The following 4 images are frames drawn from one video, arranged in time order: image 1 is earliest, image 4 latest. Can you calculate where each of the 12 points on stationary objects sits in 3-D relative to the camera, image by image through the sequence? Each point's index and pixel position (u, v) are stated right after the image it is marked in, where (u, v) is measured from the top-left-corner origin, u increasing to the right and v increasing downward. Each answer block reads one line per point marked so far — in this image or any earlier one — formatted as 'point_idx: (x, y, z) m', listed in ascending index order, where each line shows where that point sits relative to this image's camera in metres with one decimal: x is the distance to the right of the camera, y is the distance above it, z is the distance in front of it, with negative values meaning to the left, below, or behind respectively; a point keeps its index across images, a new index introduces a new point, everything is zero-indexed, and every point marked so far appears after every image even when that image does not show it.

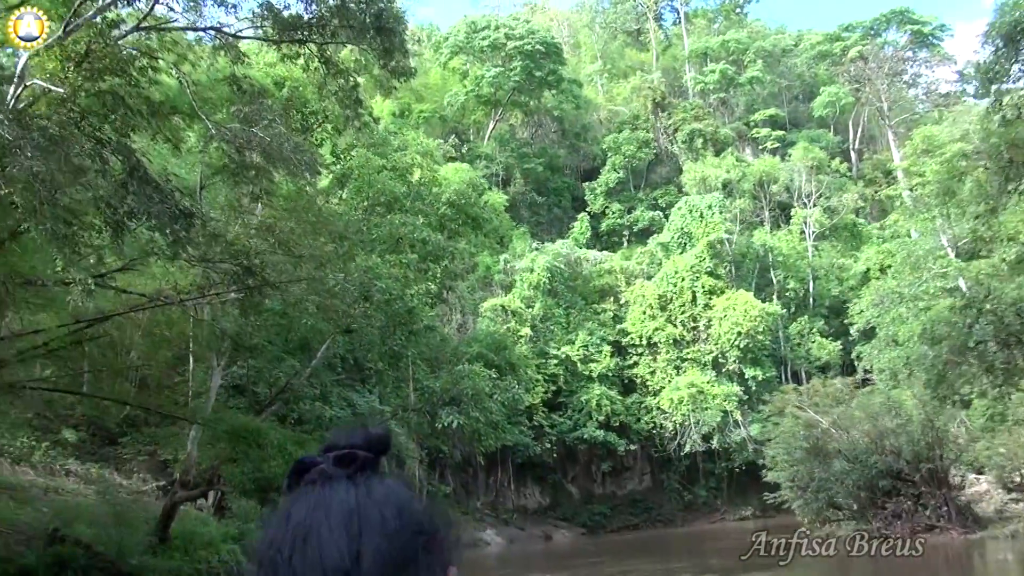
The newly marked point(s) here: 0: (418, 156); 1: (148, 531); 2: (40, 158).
0: (-1.4, +2.0, +12.2) m
1: (-5.2, -3.5, +11.5) m
2: (-2.9, +0.8, +4.9) m
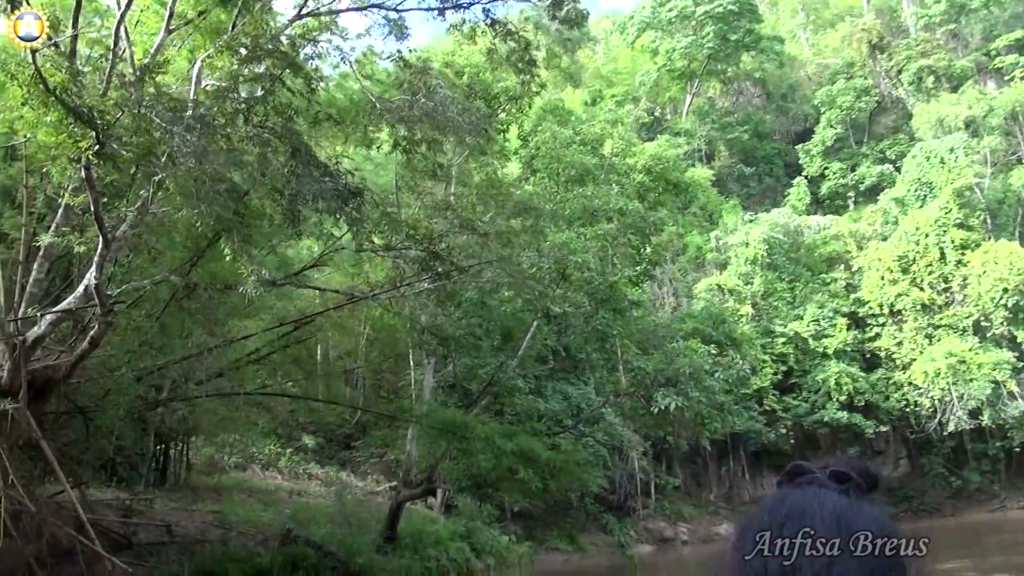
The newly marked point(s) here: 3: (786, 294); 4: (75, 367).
0: (+1.4, +2.3, +11.4) m
1: (-2.0, -3.5, +11.7) m
2: (-1.8, +0.8, +4.7) m
3: (+6.6, -0.1, +19.6) m
4: (-3.4, -0.6, +6.3) m
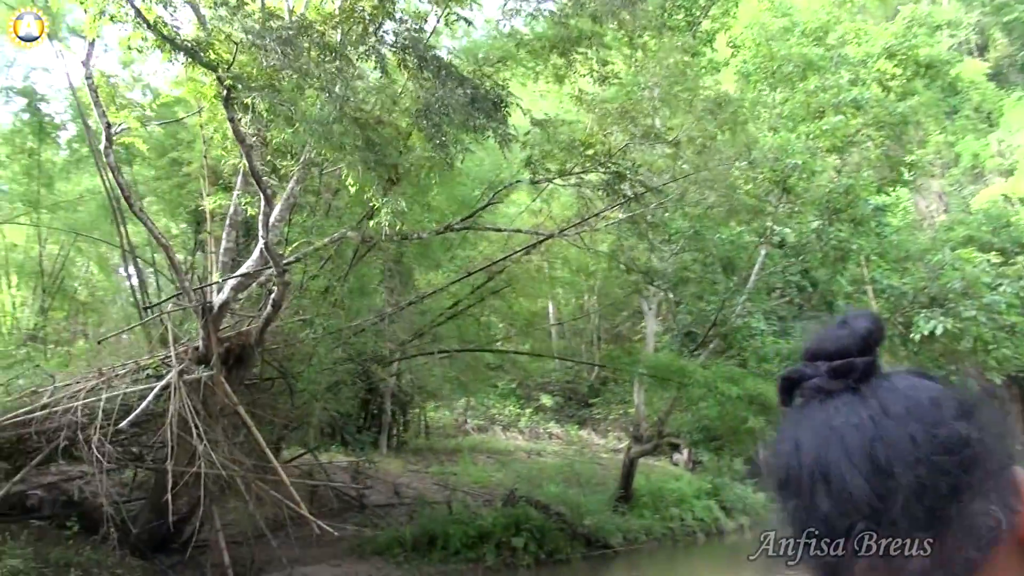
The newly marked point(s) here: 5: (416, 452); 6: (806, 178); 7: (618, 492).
0: (+3.8, +3.3, +9.6) m
1: (+1.4, -2.7, +11.0) m
2: (-1.0, +1.1, +4.2) m
3: (+11.5, +1.9, +15.8) m
4: (-1.9, -0.3, +6.3) m
5: (-1.5, -2.5, +12.4) m
6: (+2.9, +1.1, +7.9) m
7: (+1.4, -2.8, +10.9) m
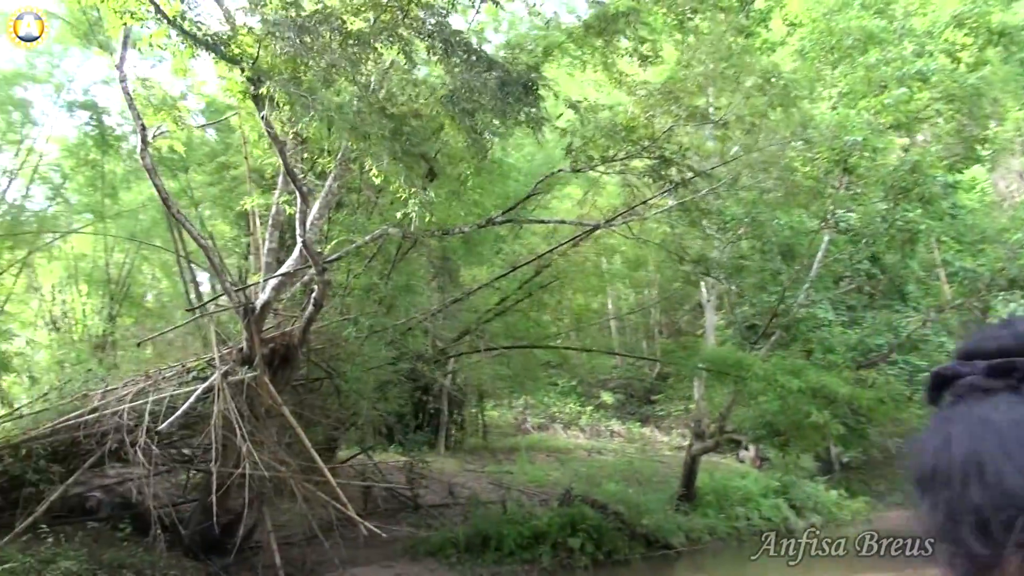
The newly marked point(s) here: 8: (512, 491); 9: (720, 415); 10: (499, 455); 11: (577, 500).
0: (+4.3, +3.5, +9.0) m
1: (+2.1, -2.6, +10.7) m
2: (-0.9, +1.2, +4.1) m
3: (+12.5, +2.3, +14.7) m
4: (-1.6, -0.3, +6.2) m
5: (-0.6, -2.5, +12.3) m
6: (+3.3, +1.2, +7.4) m
7: (+2.2, -2.7, +10.6) m
8: (0.0, -2.3, +9.3) m
9: (+2.4, -1.5, +9.5) m
10: (-0.2, -2.6, +12.4) m
11: (+0.7, -2.3, +8.9) m
